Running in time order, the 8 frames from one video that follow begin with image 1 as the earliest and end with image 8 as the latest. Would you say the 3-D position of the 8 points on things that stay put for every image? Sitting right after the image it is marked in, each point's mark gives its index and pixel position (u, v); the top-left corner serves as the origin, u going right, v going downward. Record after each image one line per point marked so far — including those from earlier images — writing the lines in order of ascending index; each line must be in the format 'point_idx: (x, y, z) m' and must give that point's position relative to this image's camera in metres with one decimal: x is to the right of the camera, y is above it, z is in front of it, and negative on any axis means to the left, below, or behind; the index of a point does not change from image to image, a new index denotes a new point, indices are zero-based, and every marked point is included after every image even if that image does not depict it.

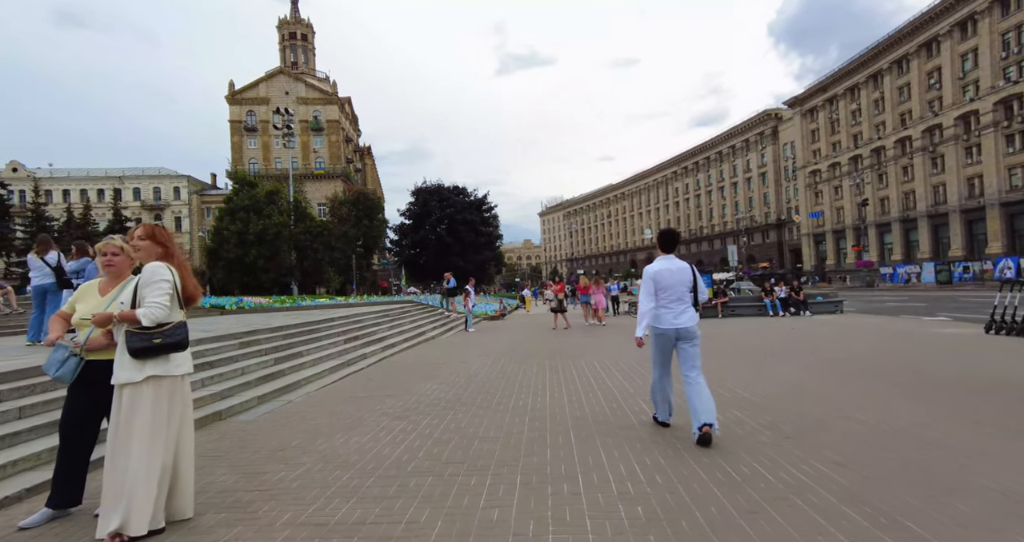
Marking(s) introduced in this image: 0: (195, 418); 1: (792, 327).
0: (-3.4, -1.6, +5.7) m
1: (+9.4, -1.8, +17.0) m
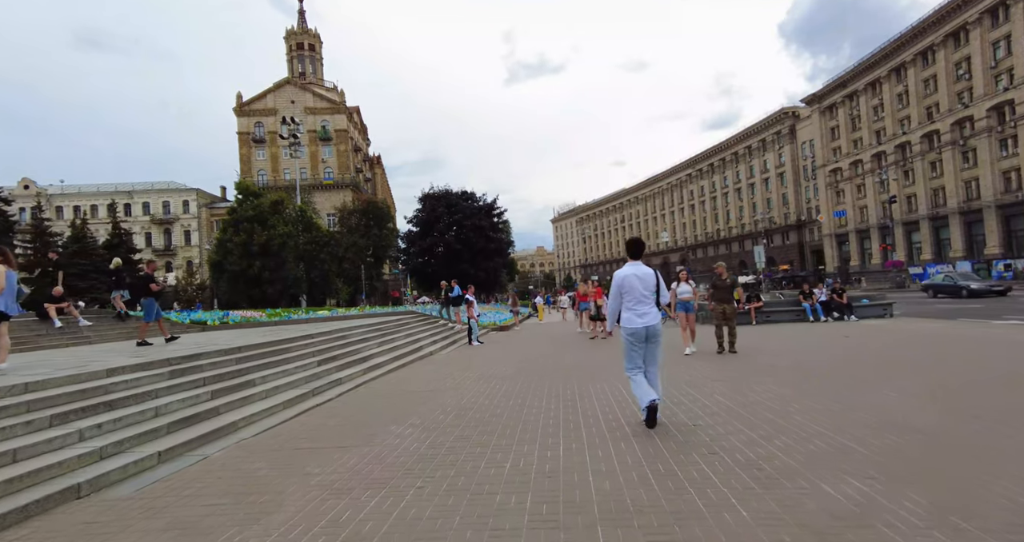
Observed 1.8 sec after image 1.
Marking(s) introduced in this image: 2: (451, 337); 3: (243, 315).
0: (-3.5, -1.7, +3.8) m
1: (+9.6, -1.8, +14.8) m
2: (-2.2, -2.4, +18.3) m
3: (-10.0, -1.7, +19.5) m
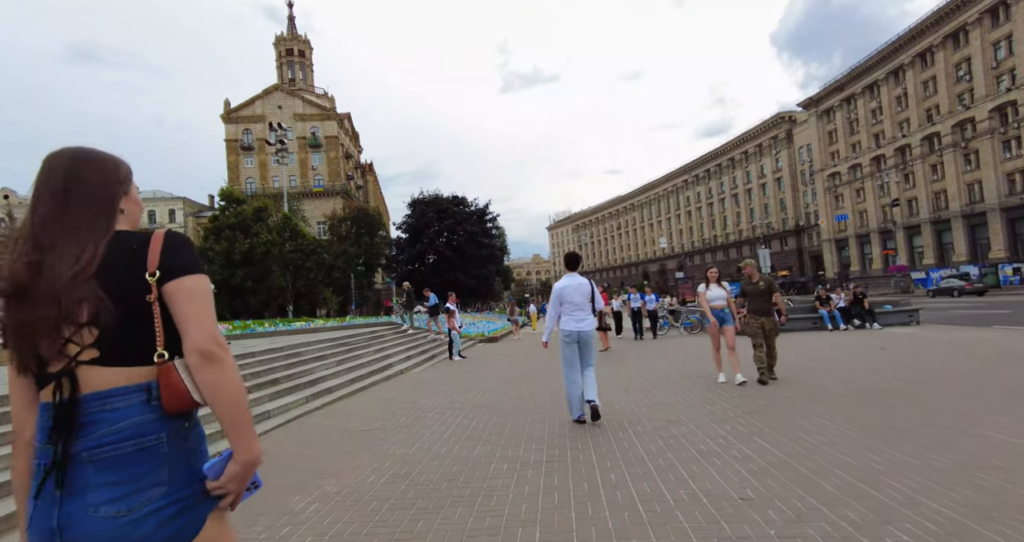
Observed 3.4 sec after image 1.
0: (-3.8, -1.6, +1.9) m
1: (+9.2, -1.8, +13.0) m
2: (-2.6, -2.6, +16.4) m
3: (-10.5, -2.0, +17.6) m
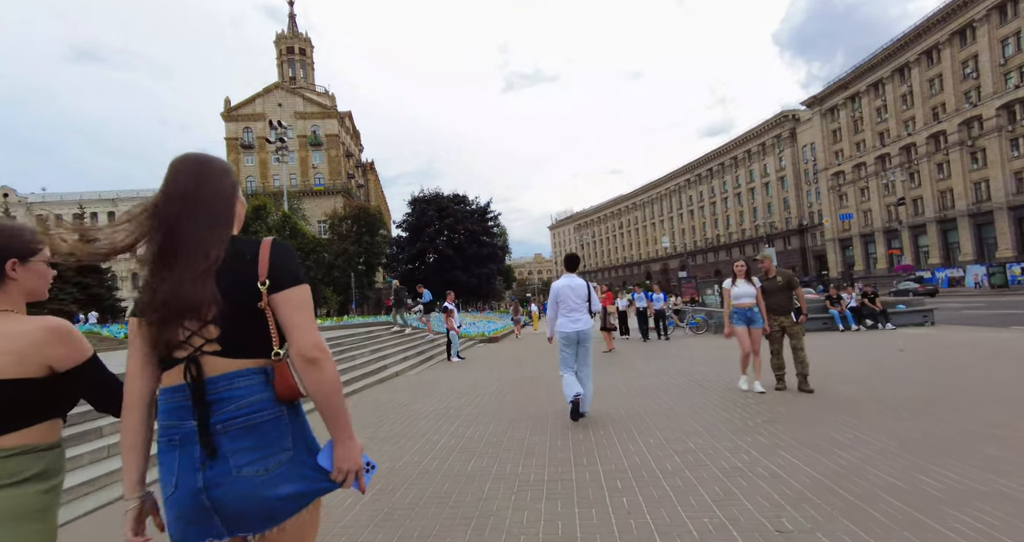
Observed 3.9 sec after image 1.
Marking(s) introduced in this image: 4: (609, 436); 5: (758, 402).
0: (-3.8, -1.6, +1.4) m
1: (+9.2, -1.8, +12.5) m
2: (-2.6, -2.5, +15.9) m
3: (-10.4, -1.9, +17.1) m
4: (+1.0, -1.7, +5.4) m
5: (+3.1, -1.7, +6.6) m
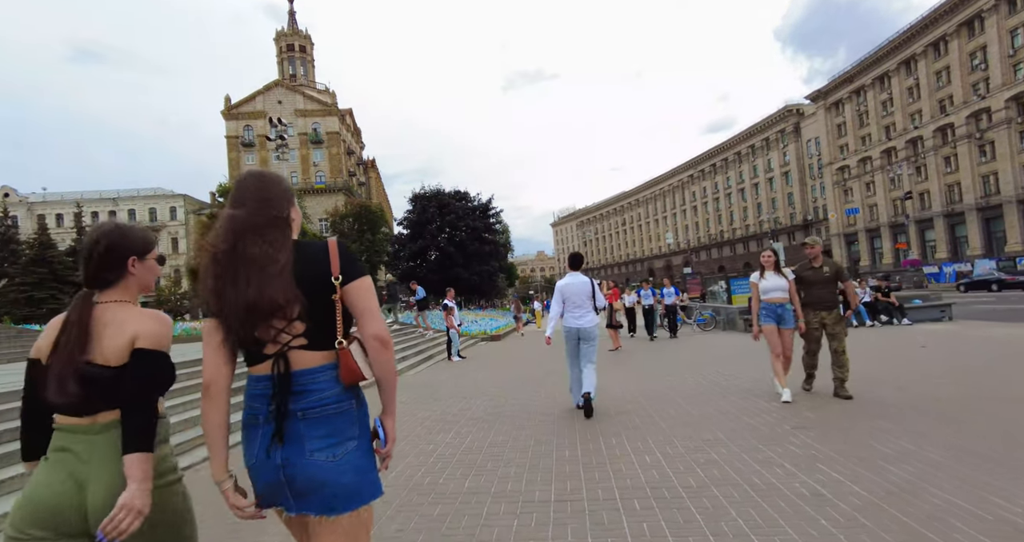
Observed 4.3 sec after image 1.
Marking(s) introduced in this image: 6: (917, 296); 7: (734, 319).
0: (-3.8, -1.5, +0.9) m
1: (+9.3, -1.6, +11.9) m
2: (-2.5, -2.4, +15.4) m
3: (-10.3, -1.8, +16.6) m
4: (+1.0, -1.6, +4.9) m
5: (+3.1, -1.6, +6.1) m
6: (+13.8, -0.9, +17.7) m
7: (+7.8, -1.7, +18.2) m
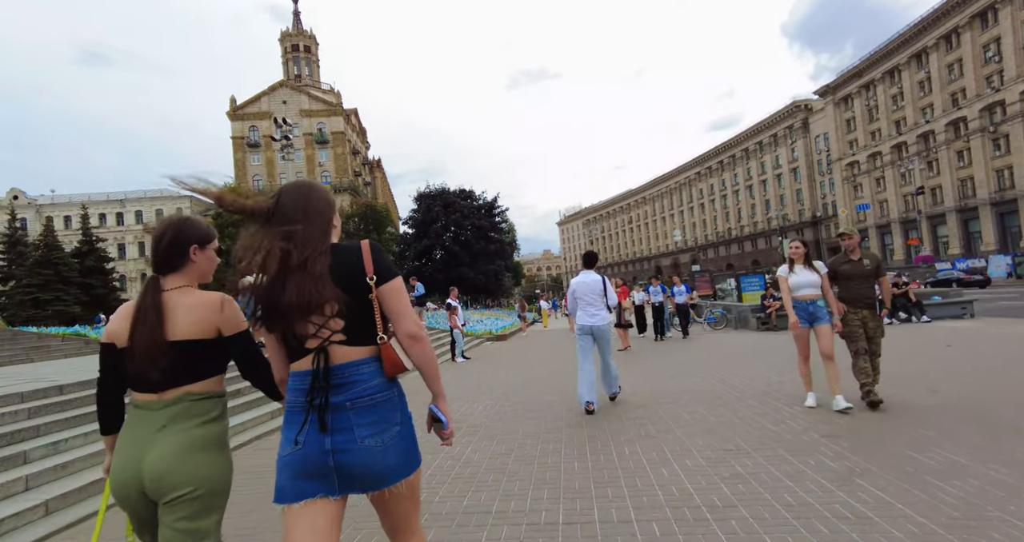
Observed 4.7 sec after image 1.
0: (-3.8, -1.5, +0.6) m
1: (+9.4, -1.5, +11.4) m
2: (-2.3, -2.4, +15.0) m
3: (-10.2, -1.8, +16.4) m
4: (+1.1, -1.6, +4.5) m
5: (+3.2, -1.5, +5.6) m
6: (+14.0, -0.7, +17.2) m
7: (+8.0, -1.6, +17.8) m
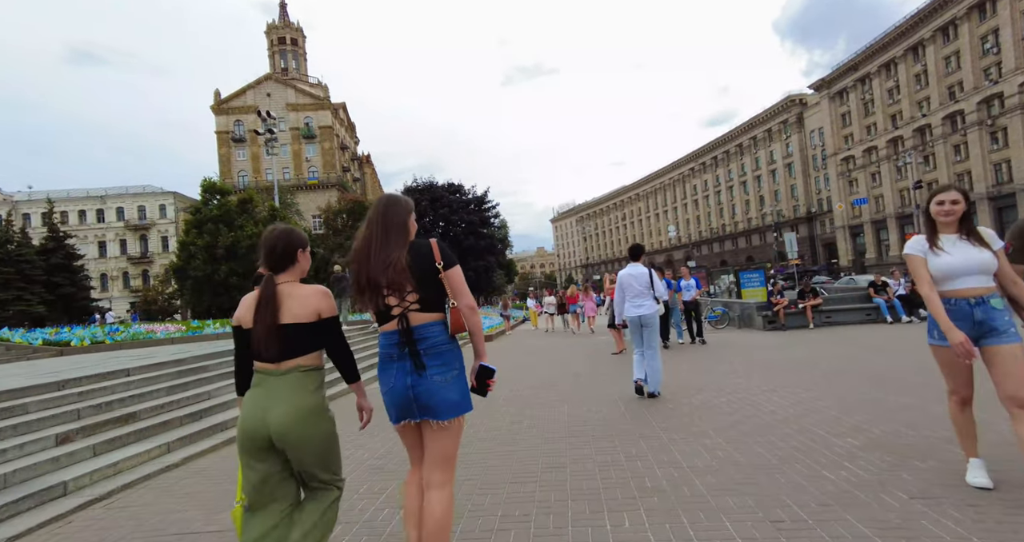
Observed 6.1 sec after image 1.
0: (-4.1, -1.5, -0.9) m
1: (+9.0, -1.4, +10.0) m
2: (-2.8, -2.2, +13.6) m
3: (-10.6, -1.7, +14.8) m
4: (+0.7, -1.5, +3.0) m
5: (+2.9, -1.4, +4.2) m
6: (+13.6, -0.5, +15.9) m
7: (+7.6, -1.4, +16.4) m
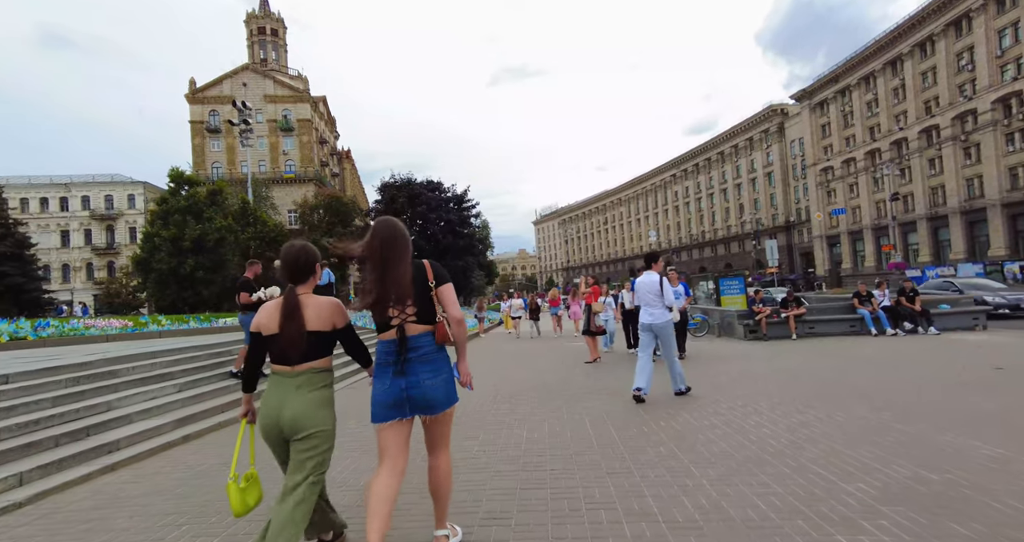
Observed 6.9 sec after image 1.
0: (-4.4, -1.3, -2.0) m
1: (+8.4, -1.6, +9.5) m
2: (-3.5, -2.2, +12.6) m
3: (-11.4, -1.5, +13.5) m
4: (+0.3, -1.5, +2.1) m
5: (+2.4, -1.5, +3.4) m
6: (+12.7, -0.9, +15.4) m
7: (+6.7, -1.6, +15.8) m
